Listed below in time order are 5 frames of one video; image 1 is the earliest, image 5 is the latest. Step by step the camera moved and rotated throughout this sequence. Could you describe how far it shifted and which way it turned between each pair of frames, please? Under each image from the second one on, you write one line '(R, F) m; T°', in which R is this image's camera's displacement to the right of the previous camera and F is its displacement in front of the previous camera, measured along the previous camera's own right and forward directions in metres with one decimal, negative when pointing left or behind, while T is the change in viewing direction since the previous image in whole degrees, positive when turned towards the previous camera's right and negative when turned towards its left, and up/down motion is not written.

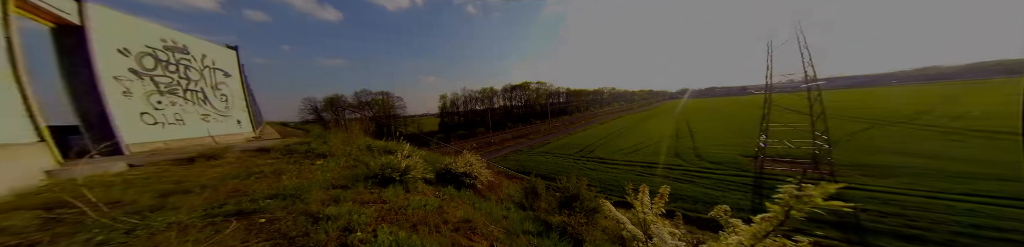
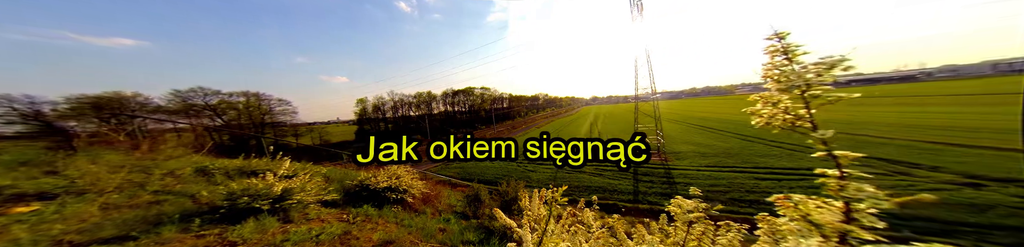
(+0.2, +0.1) m; +16°
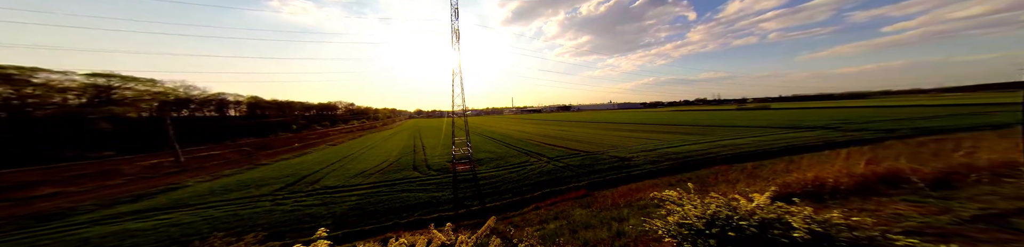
(+3.9, -6.0) m; +49°
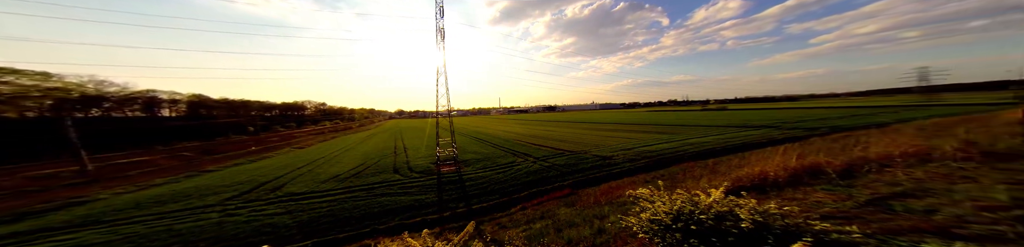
(-9.7, -1.9) m; +3°
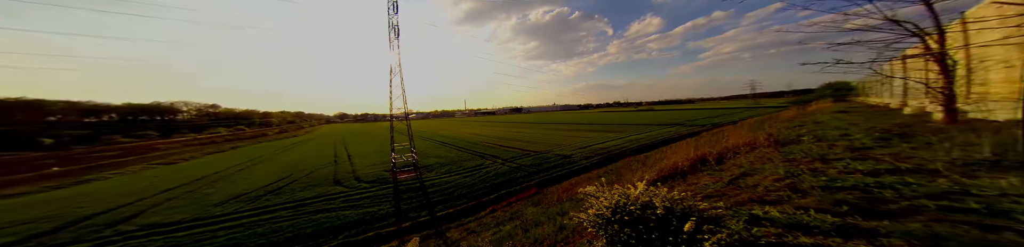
(+2.9, +2.2) m; +10°
